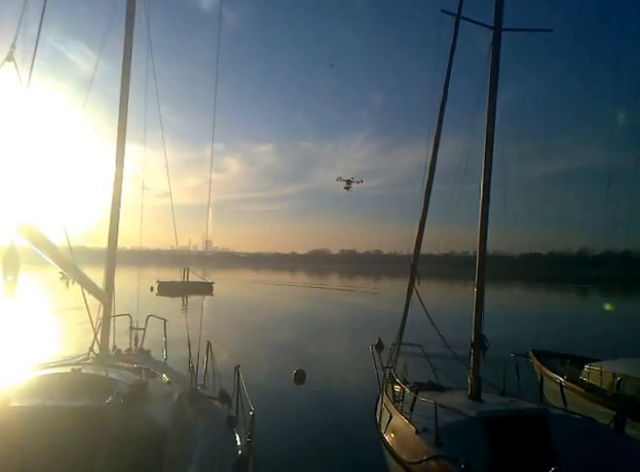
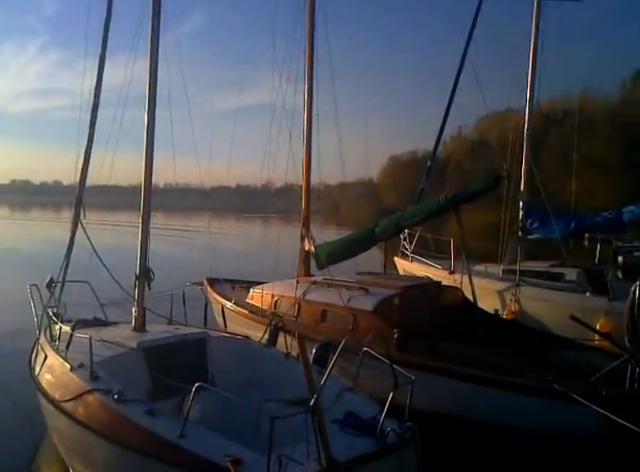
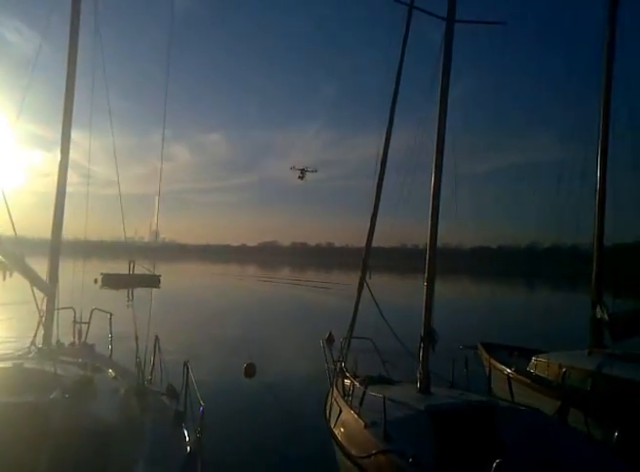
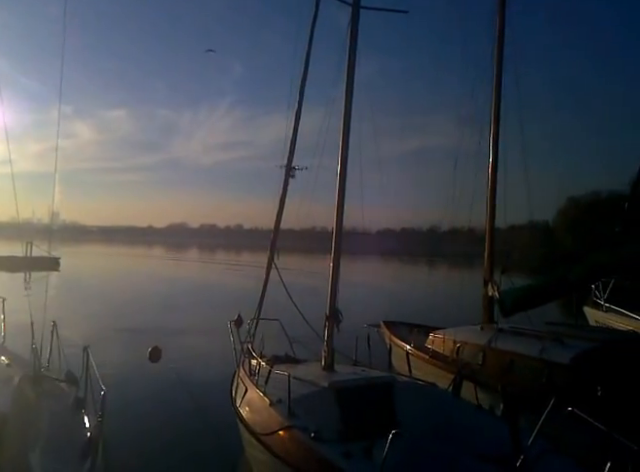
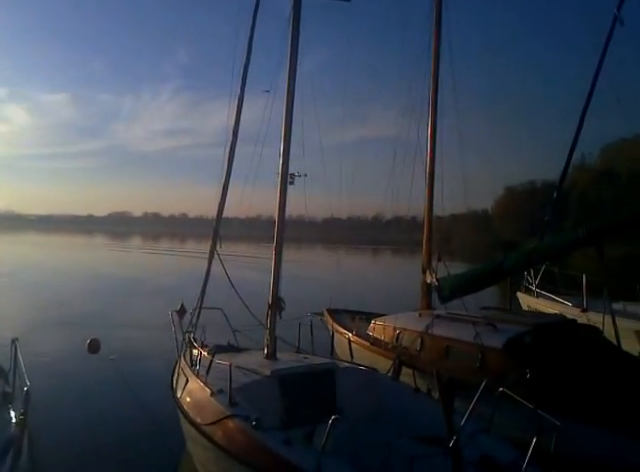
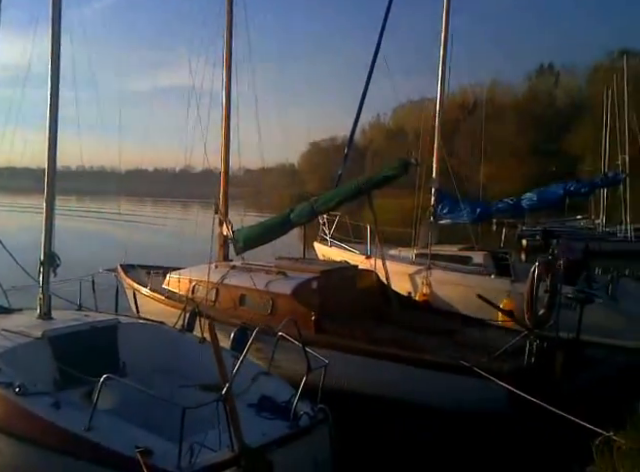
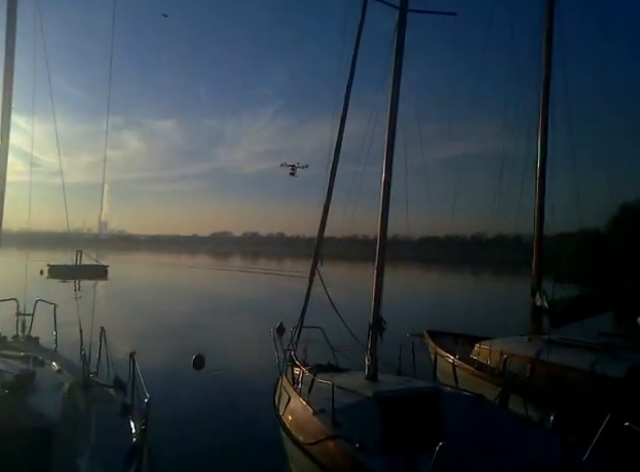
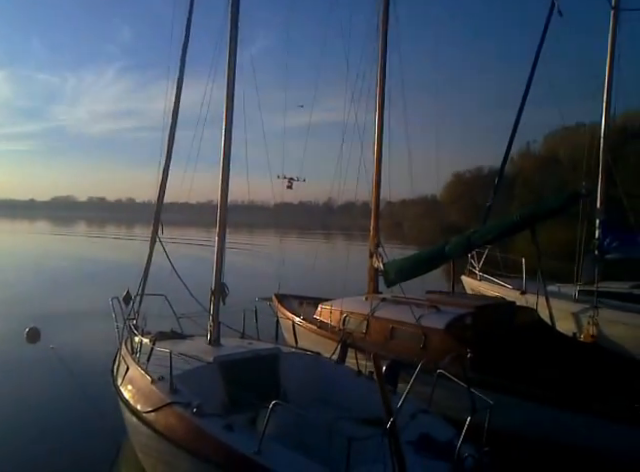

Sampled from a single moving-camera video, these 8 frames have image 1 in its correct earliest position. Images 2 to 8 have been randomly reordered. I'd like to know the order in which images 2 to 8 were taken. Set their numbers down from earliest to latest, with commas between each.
3, 7, 4, 5, 8, 2, 6
